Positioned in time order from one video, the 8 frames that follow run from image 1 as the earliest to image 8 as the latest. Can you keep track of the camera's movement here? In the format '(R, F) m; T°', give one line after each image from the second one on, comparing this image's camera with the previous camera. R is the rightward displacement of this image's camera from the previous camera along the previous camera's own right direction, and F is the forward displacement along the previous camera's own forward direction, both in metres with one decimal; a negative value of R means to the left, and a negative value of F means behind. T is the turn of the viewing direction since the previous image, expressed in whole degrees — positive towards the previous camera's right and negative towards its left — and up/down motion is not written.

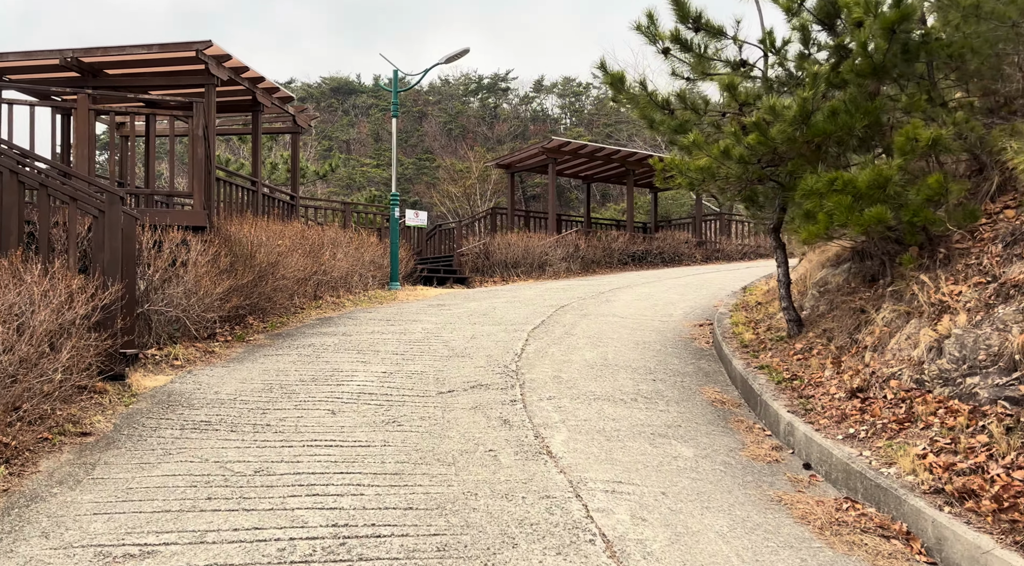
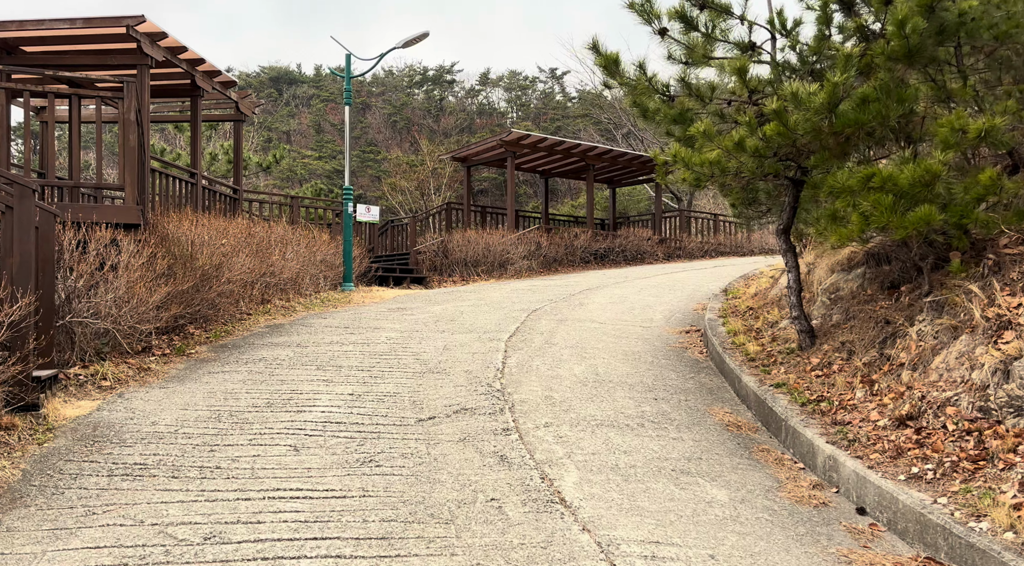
(-0.3, +0.9) m; +4°
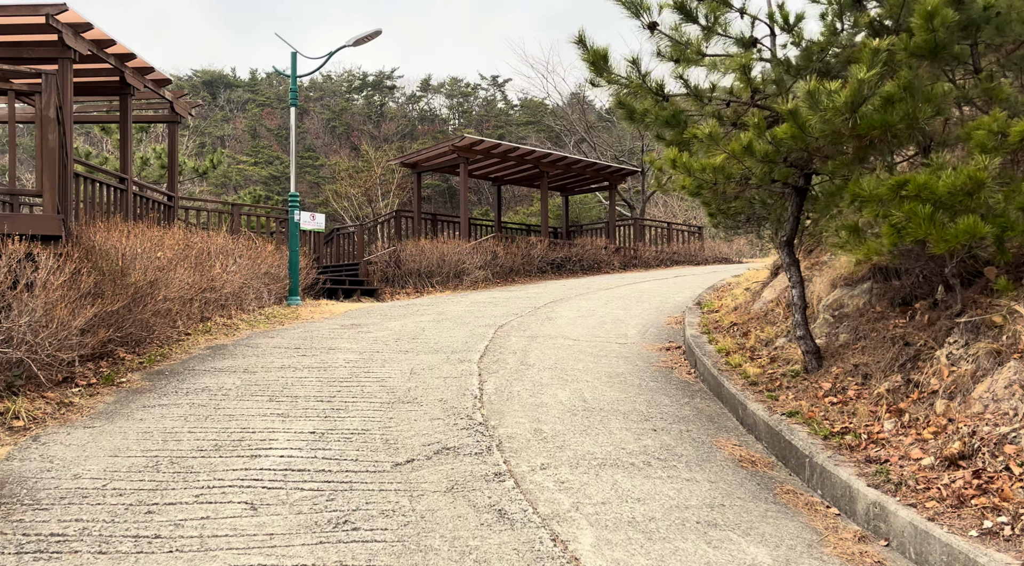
(-0.3, +0.7) m; +4°
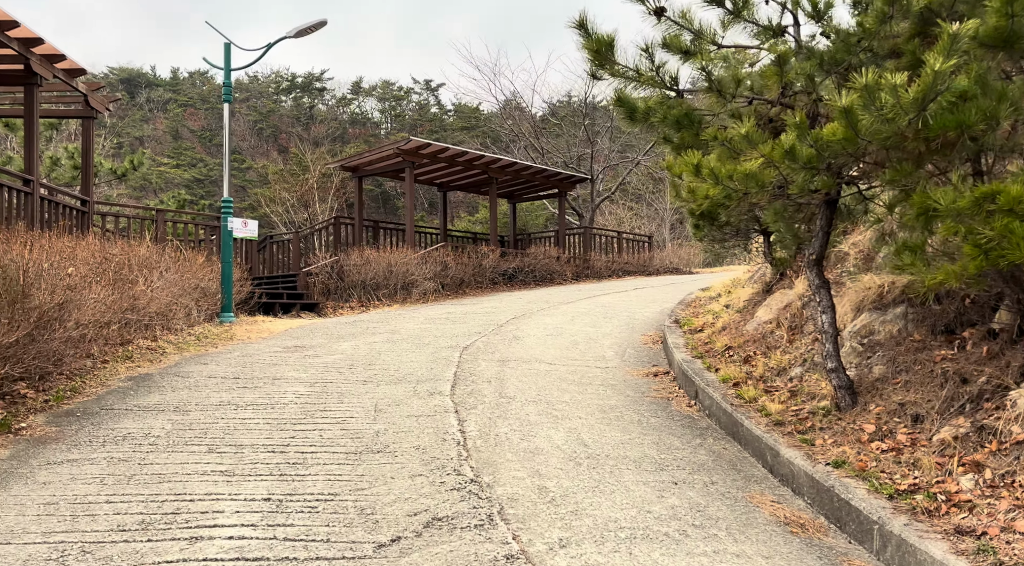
(-0.4, +1.0) m; +5°
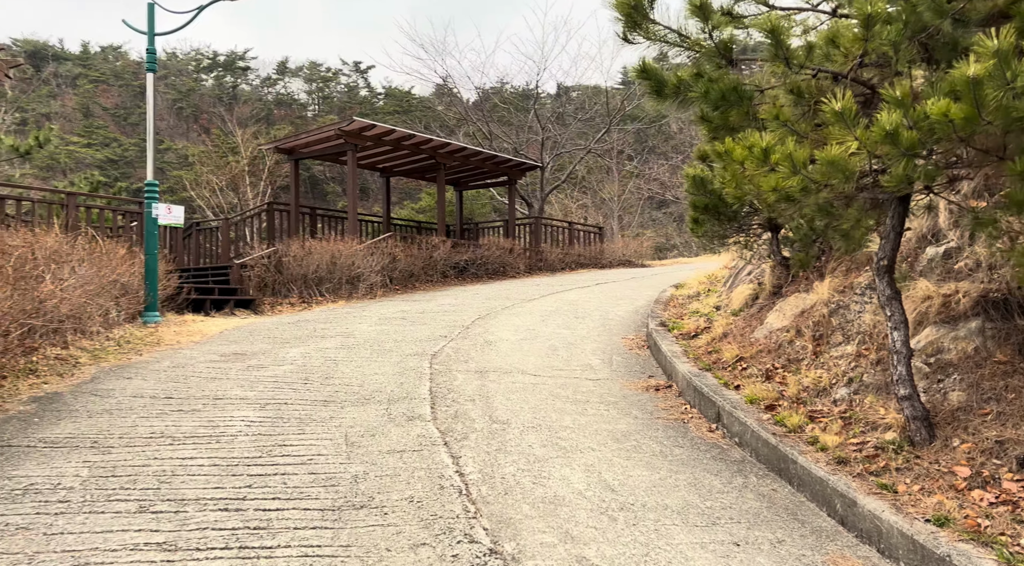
(-0.4, +1.1) m; +5°
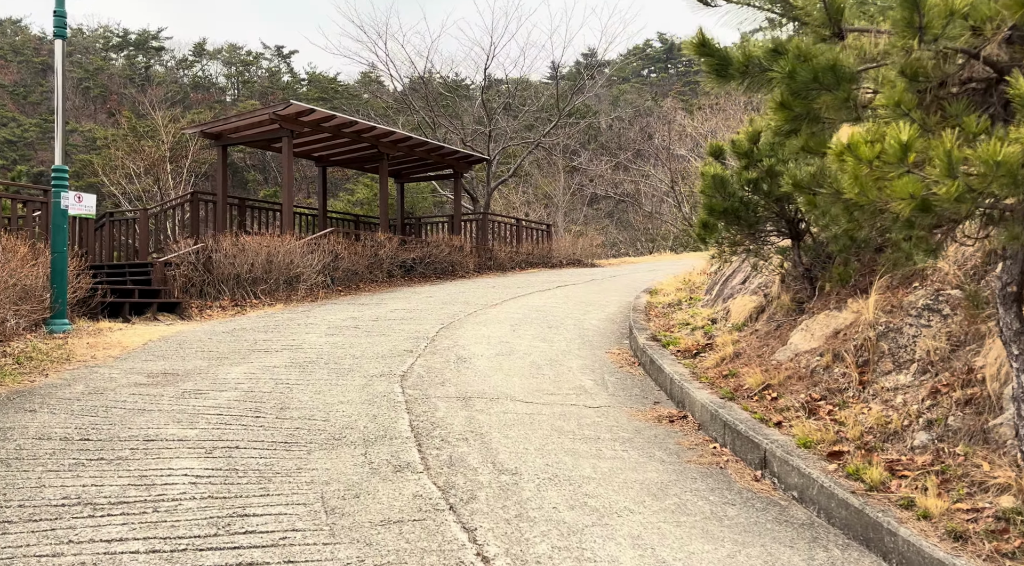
(-0.5, +1.1) m; +5°
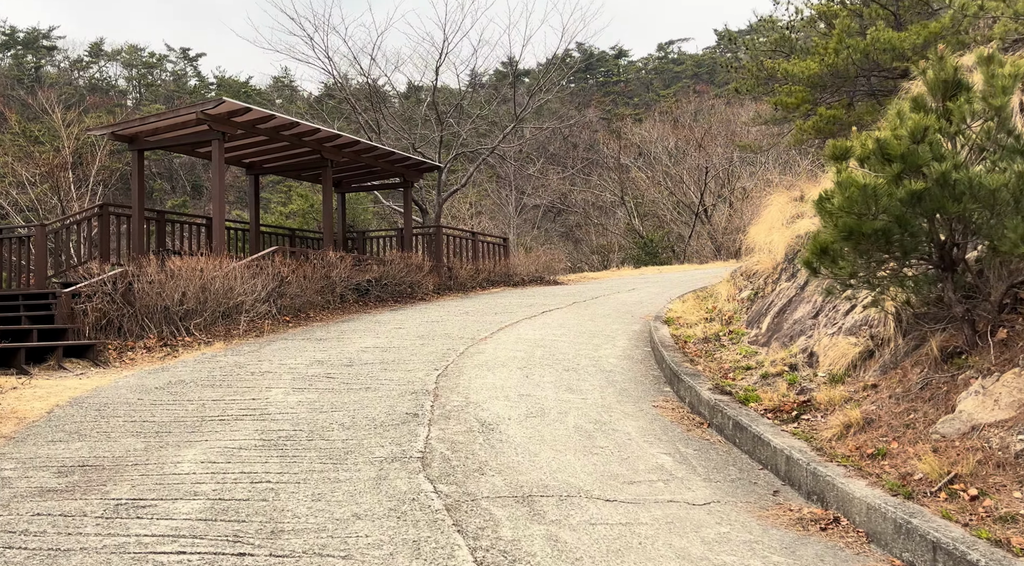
(-0.8, +1.8) m; +6°
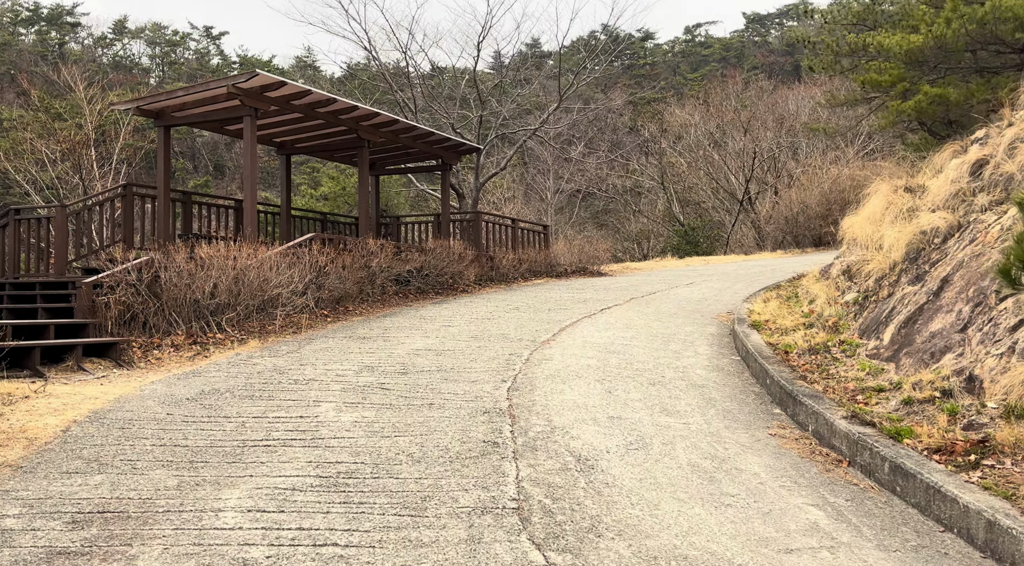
(-0.5, +1.0) m; -1°
